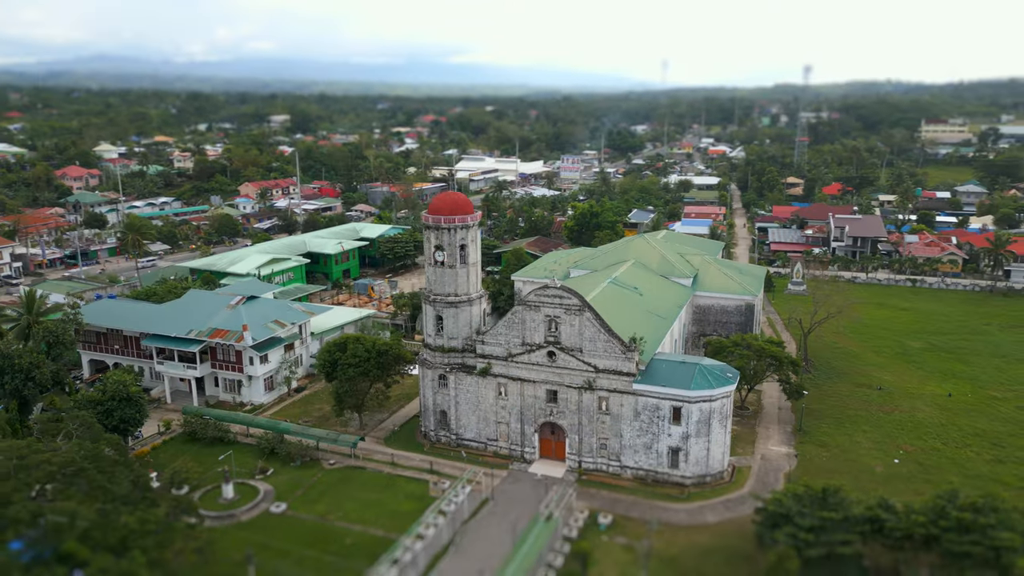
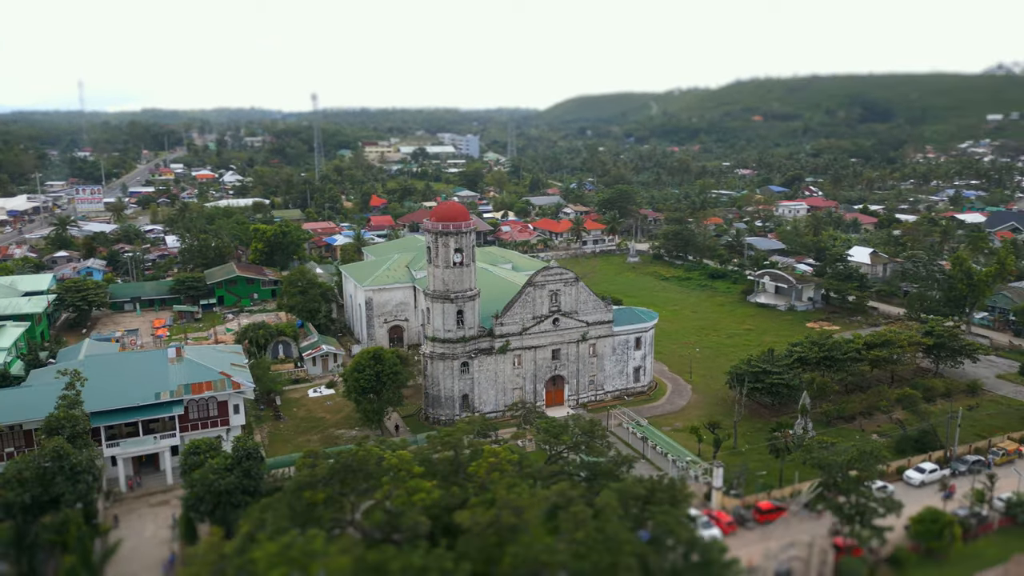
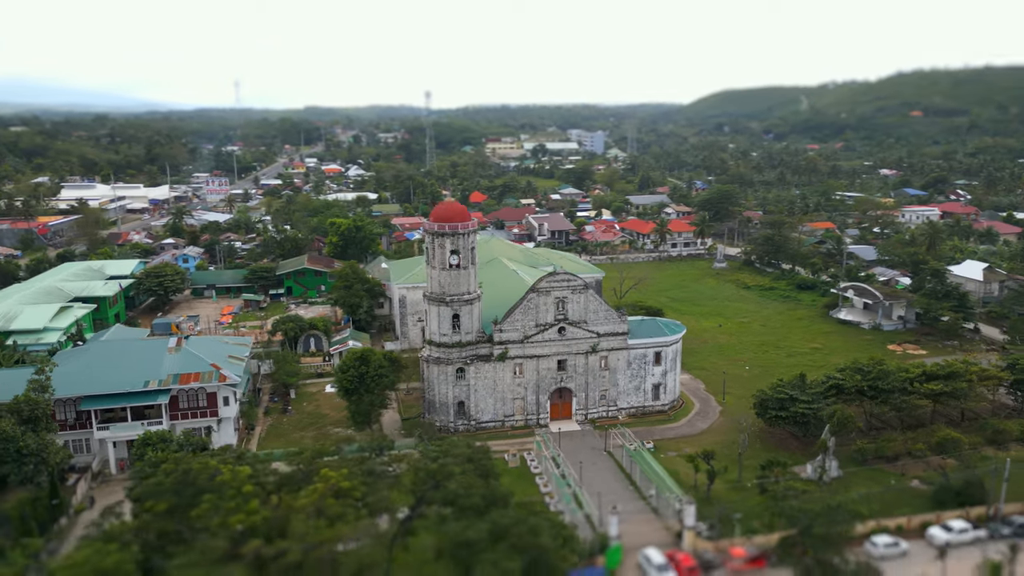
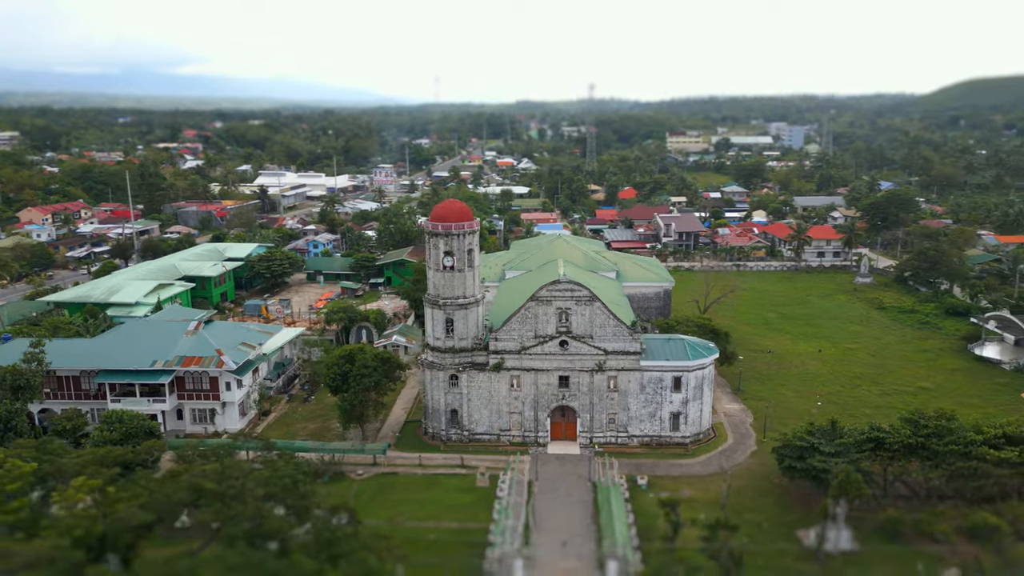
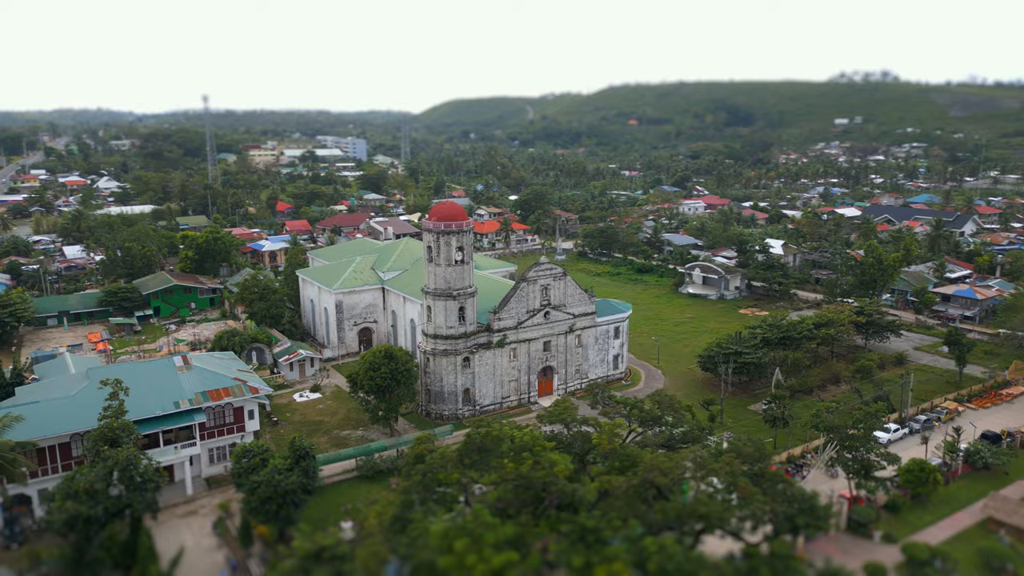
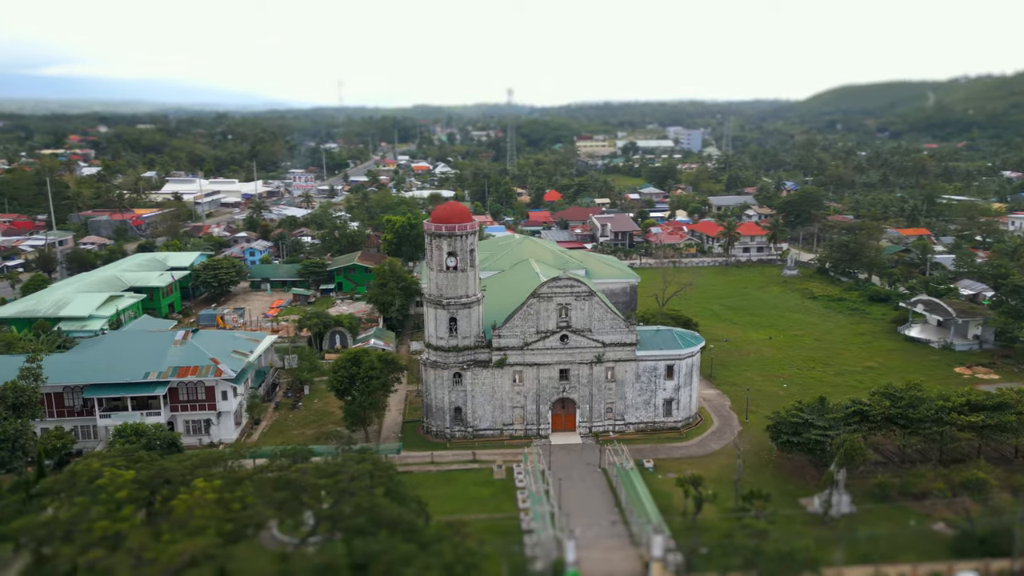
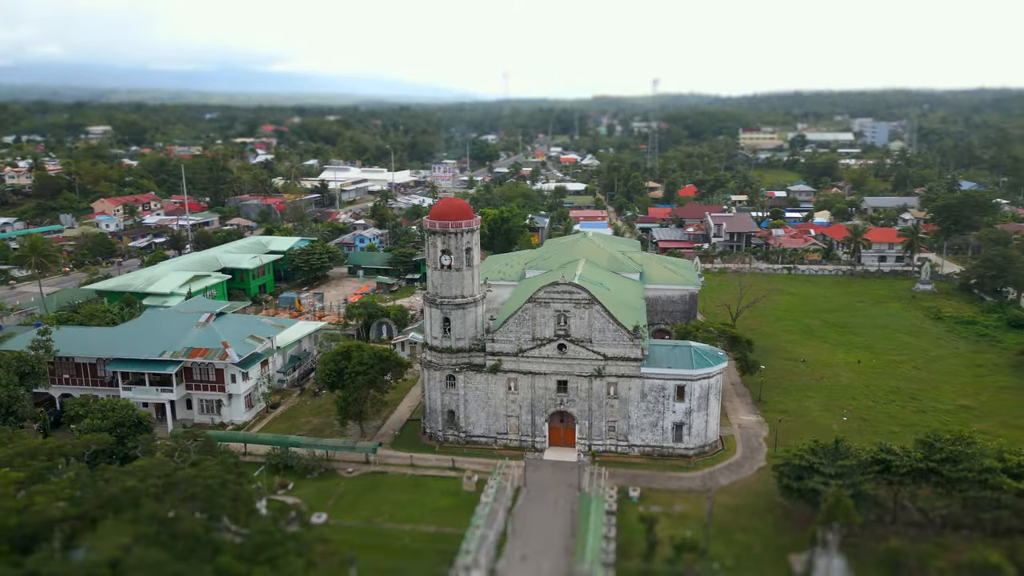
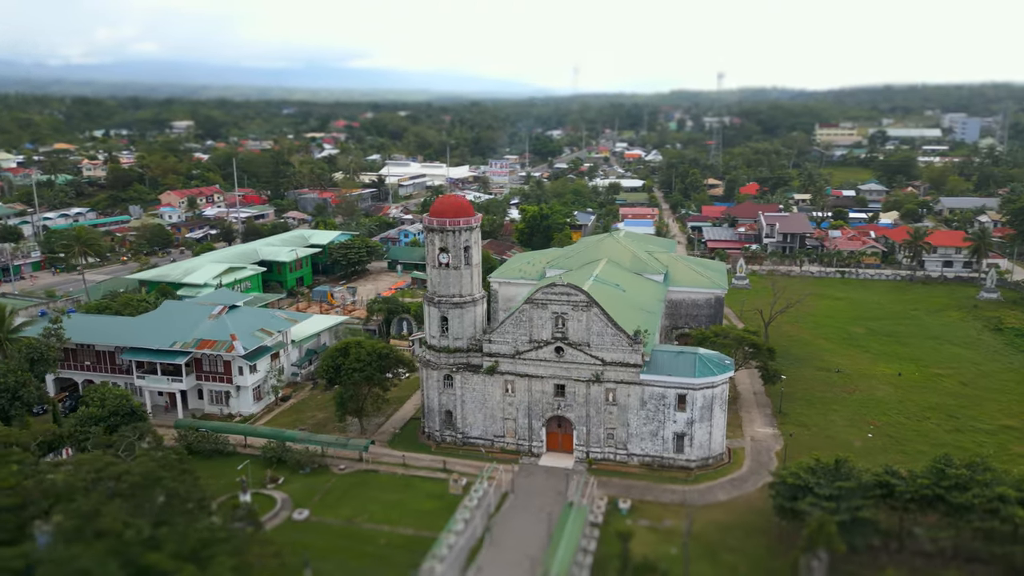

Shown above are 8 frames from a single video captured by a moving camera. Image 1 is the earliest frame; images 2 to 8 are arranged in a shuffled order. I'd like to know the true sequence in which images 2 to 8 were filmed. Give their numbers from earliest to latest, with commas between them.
8, 7, 4, 6, 3, 2, 5
